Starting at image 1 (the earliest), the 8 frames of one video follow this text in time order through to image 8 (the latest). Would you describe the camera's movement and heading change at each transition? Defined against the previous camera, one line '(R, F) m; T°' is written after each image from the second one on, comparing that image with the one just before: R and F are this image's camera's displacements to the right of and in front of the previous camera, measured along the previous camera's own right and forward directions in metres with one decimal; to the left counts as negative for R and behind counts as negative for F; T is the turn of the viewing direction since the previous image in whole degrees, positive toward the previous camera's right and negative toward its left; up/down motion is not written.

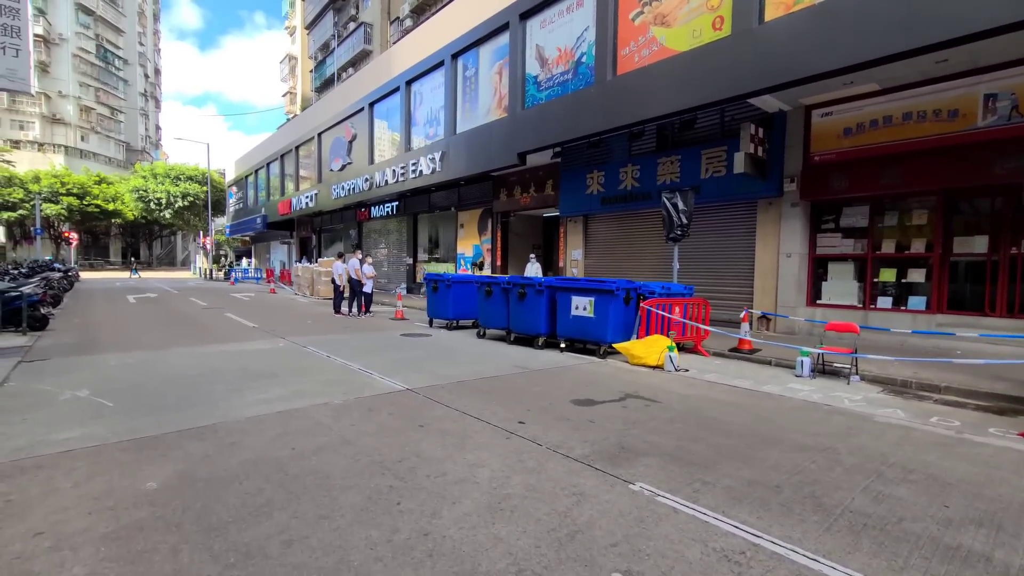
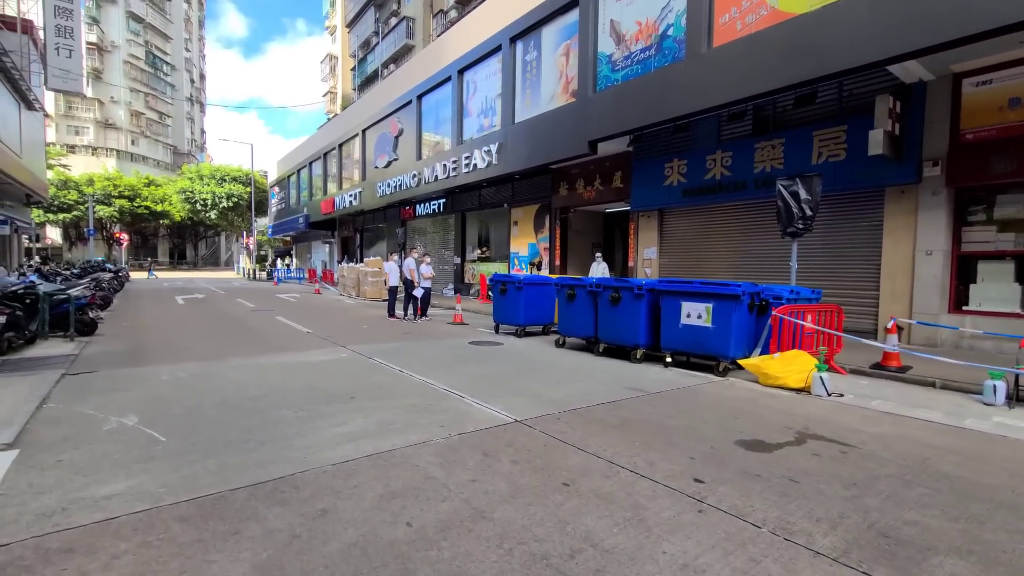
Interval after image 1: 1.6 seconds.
(-1.1, +1.3) m; -4°
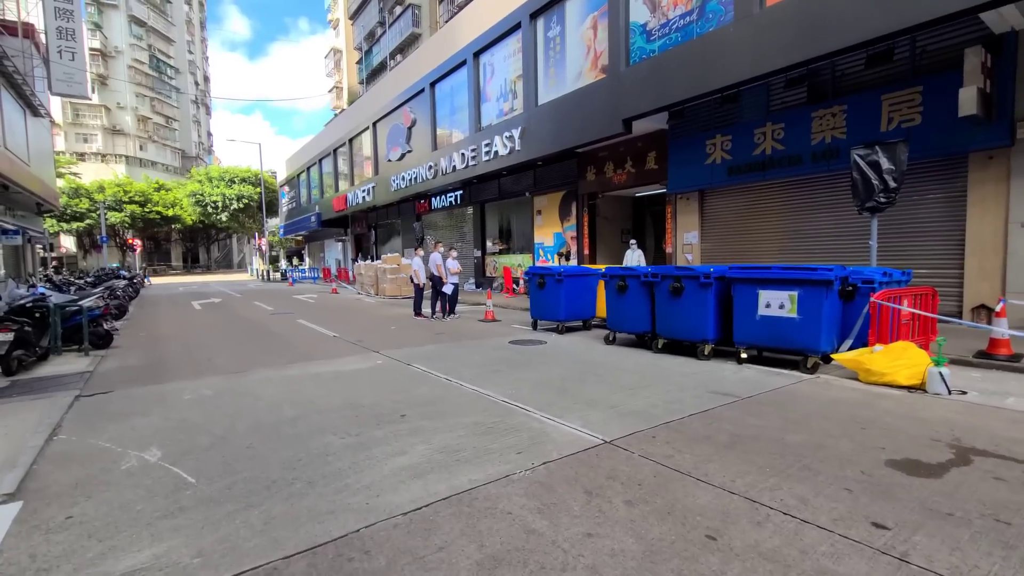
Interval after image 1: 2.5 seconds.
(-0.6, +0.8) m; -1°
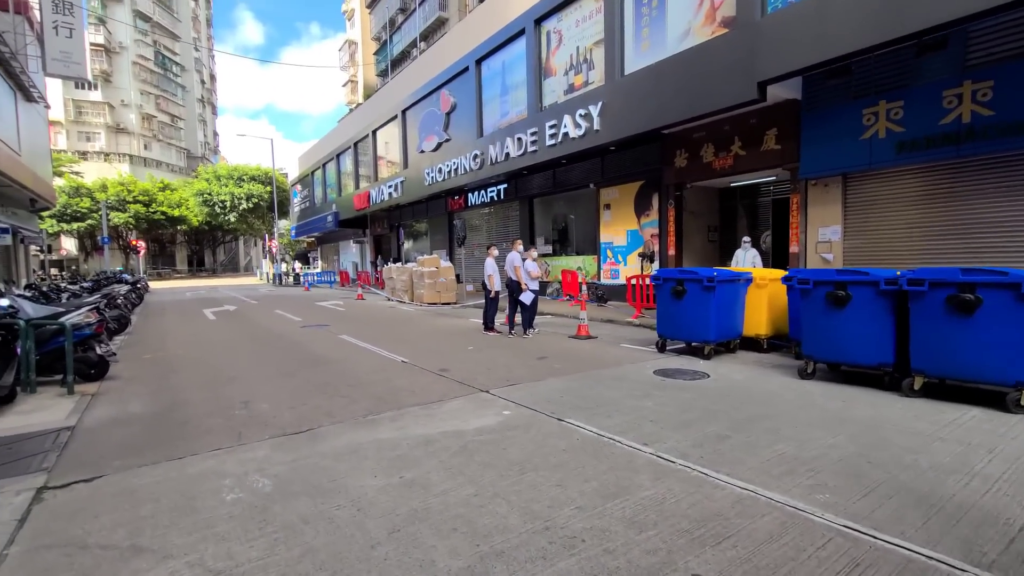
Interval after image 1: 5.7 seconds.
(-2.0, +2.6) m; 0°
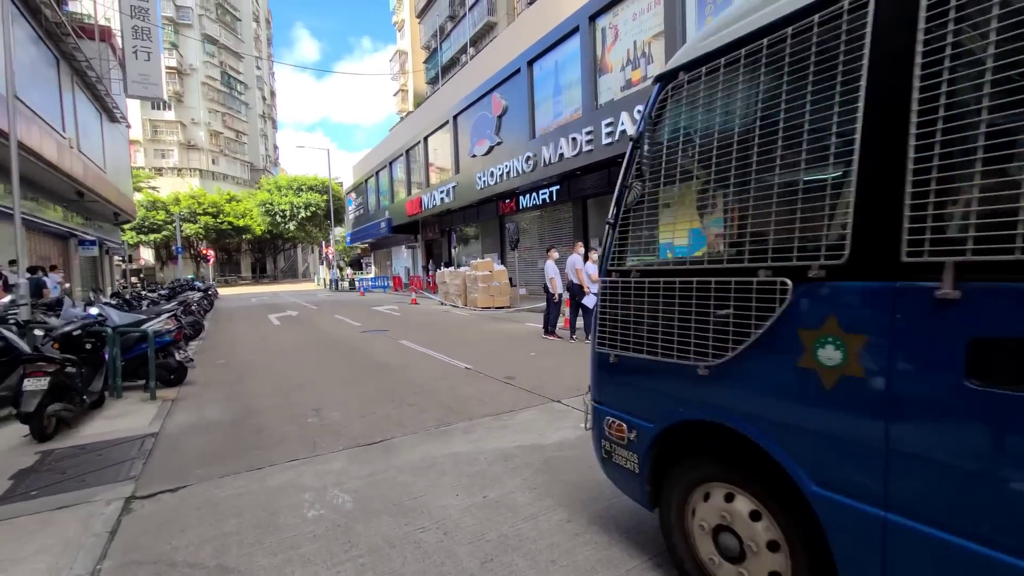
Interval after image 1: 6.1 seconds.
(-0.3, +0.3) m; -5°
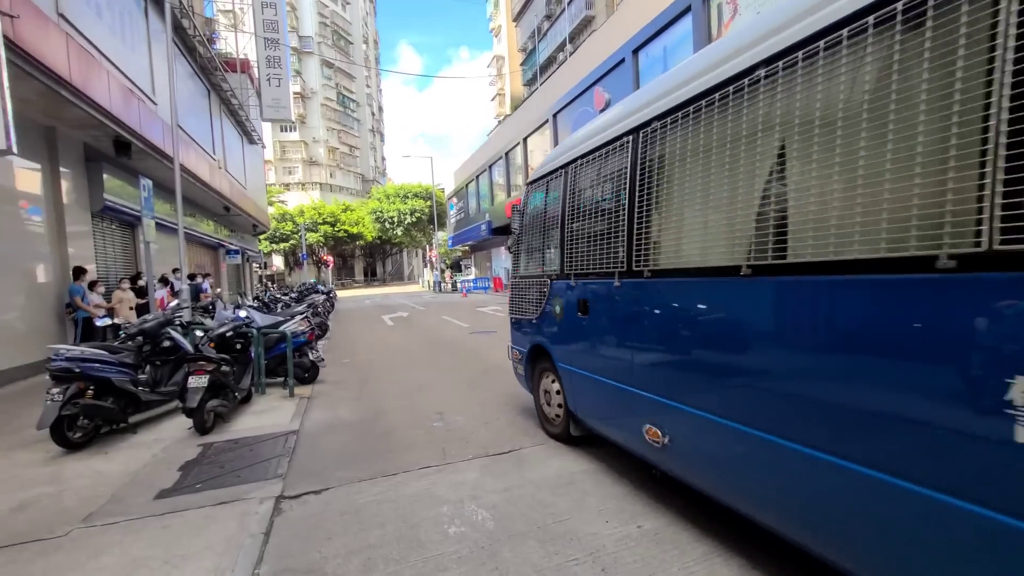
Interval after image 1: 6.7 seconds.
(-0.4, +0.3) m; -11°
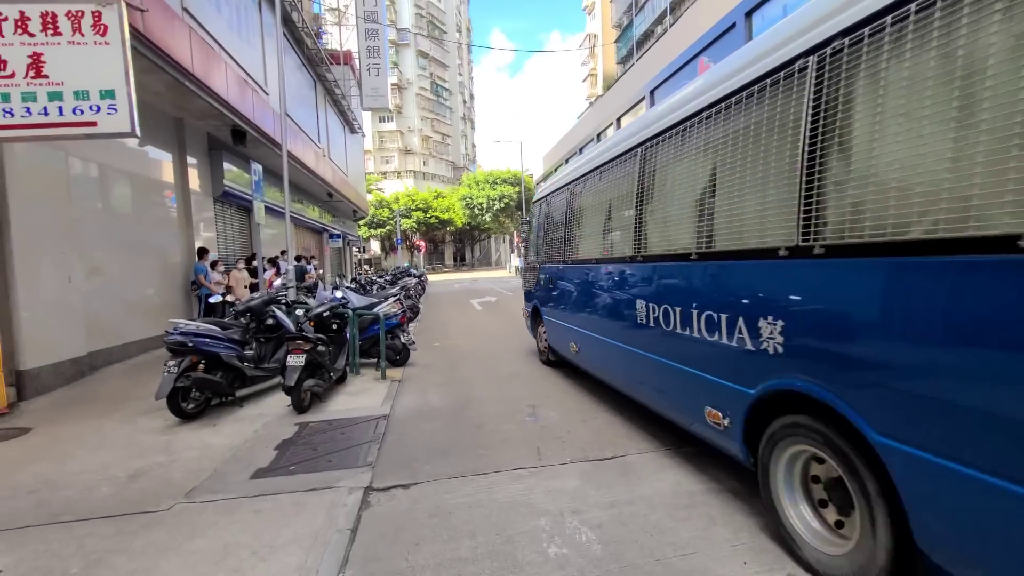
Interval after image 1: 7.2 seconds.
(-0.2, +0.5) m; -10°
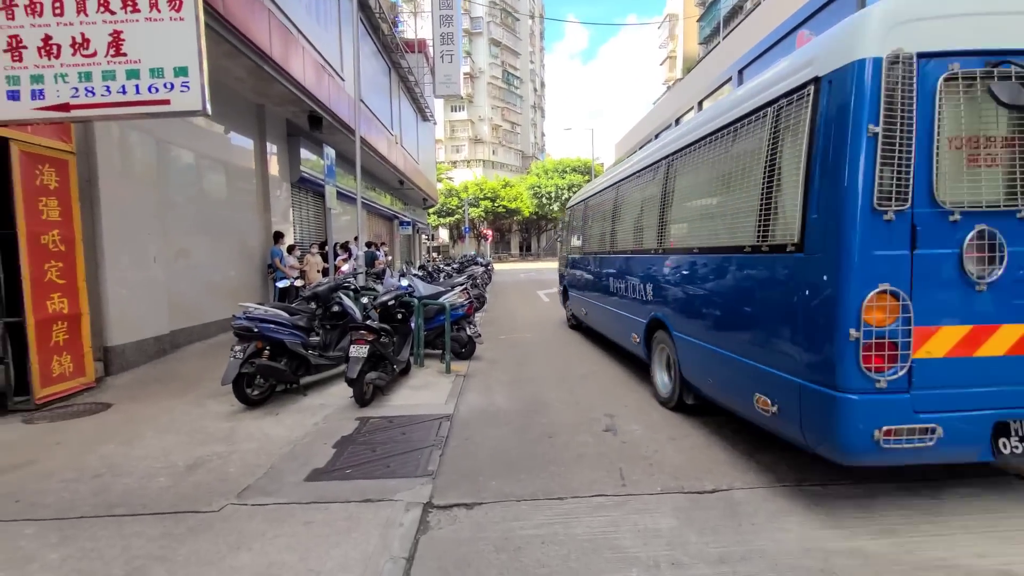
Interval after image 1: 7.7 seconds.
(-0.1, +0.5) m; -8°
